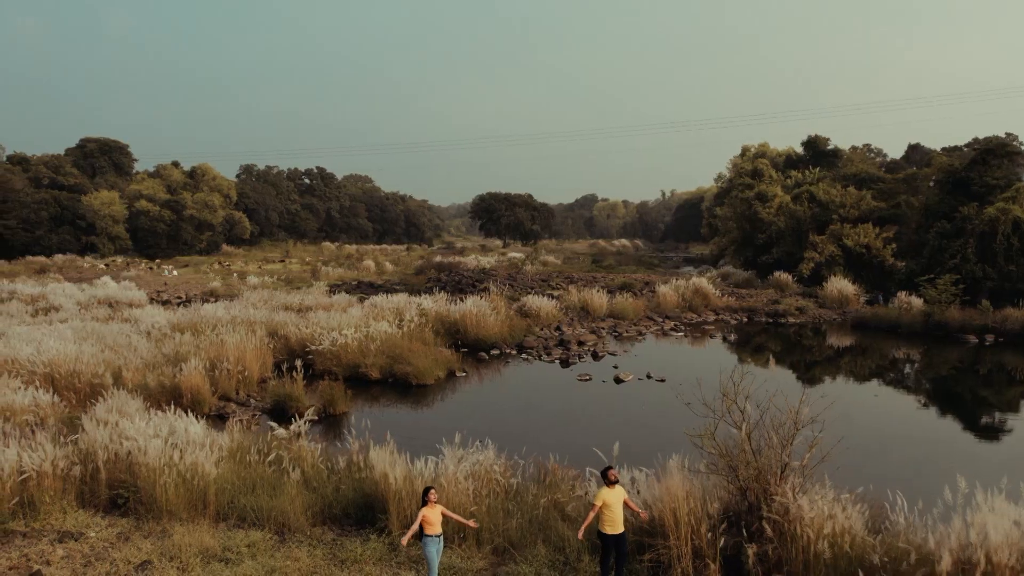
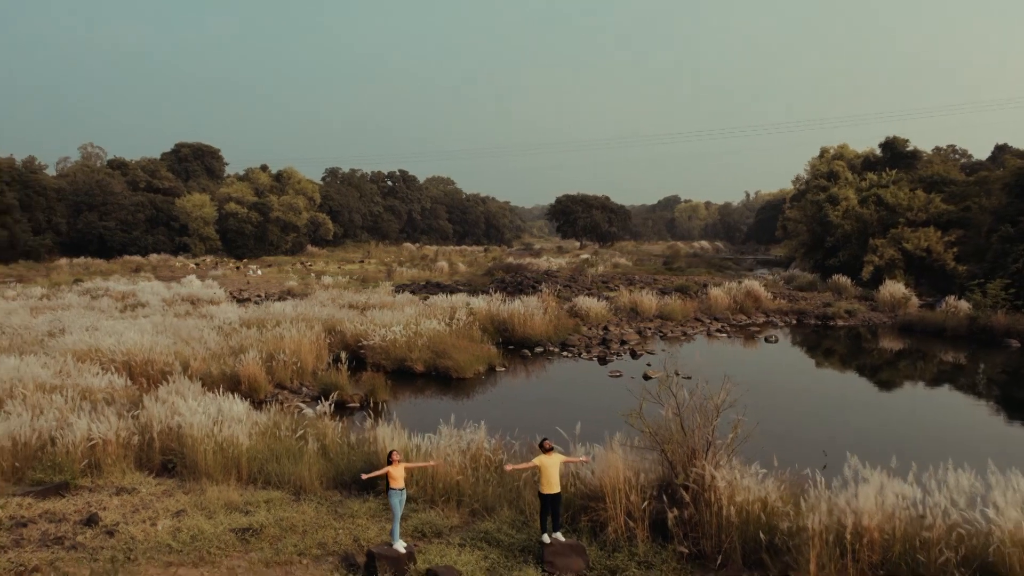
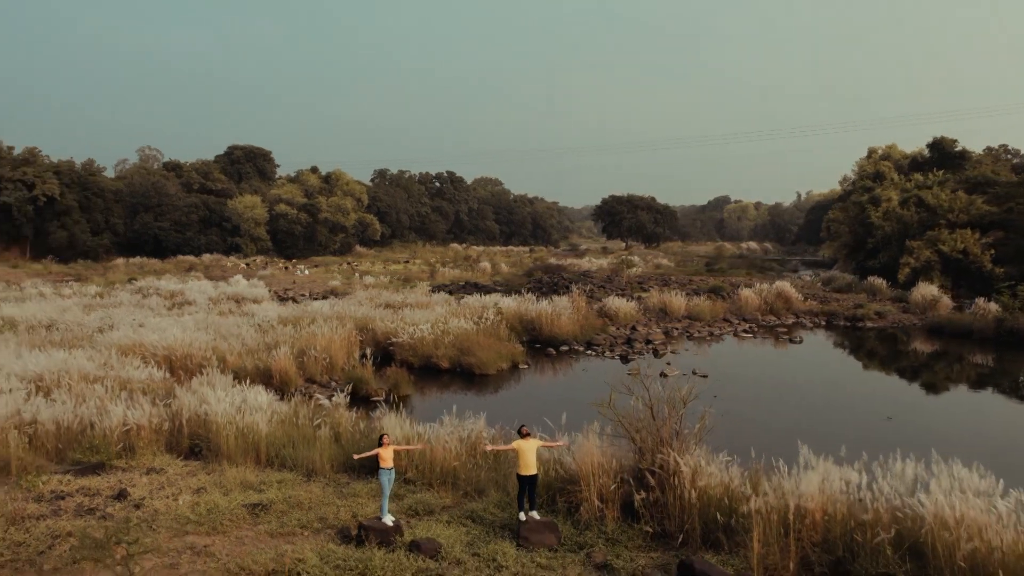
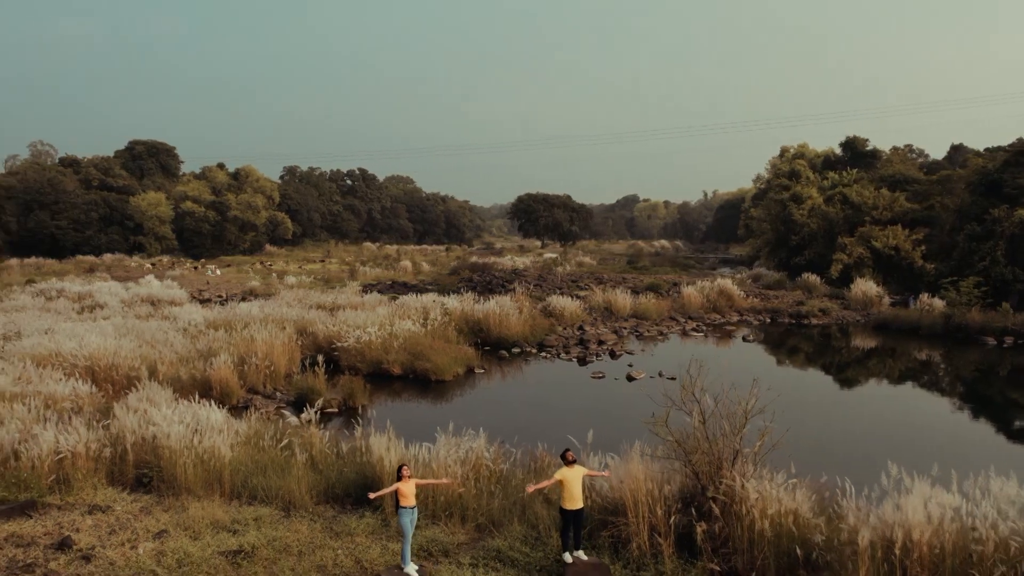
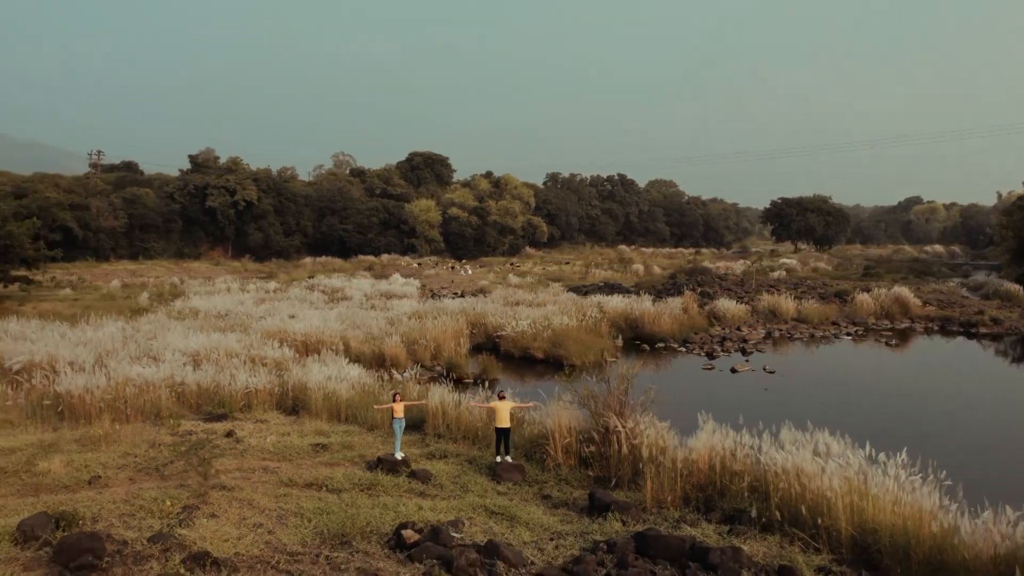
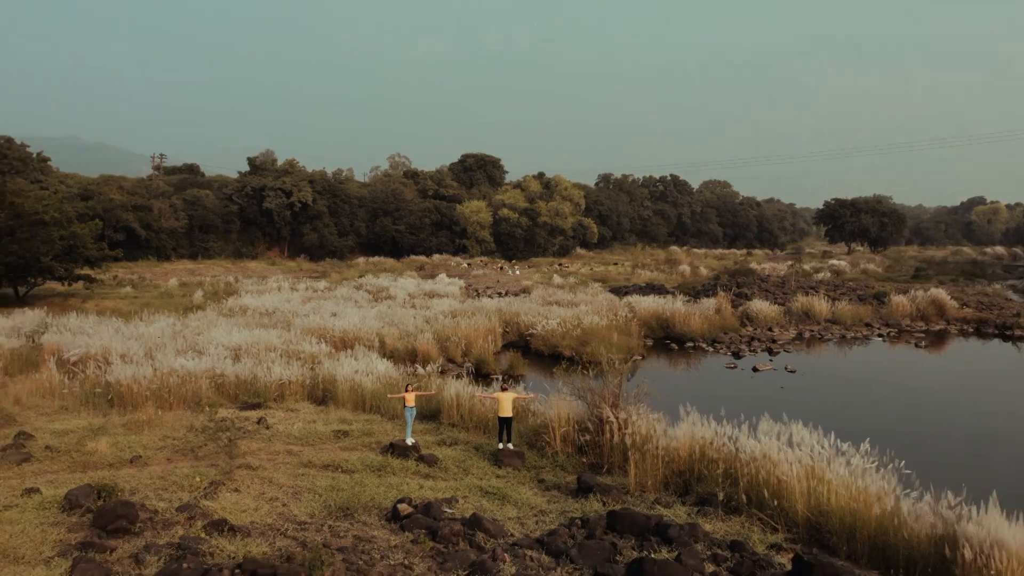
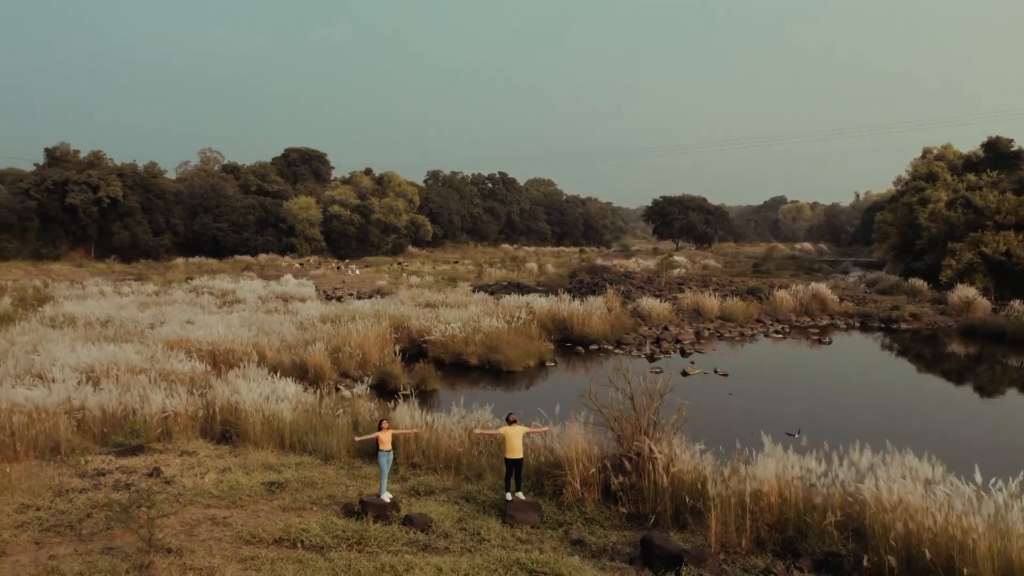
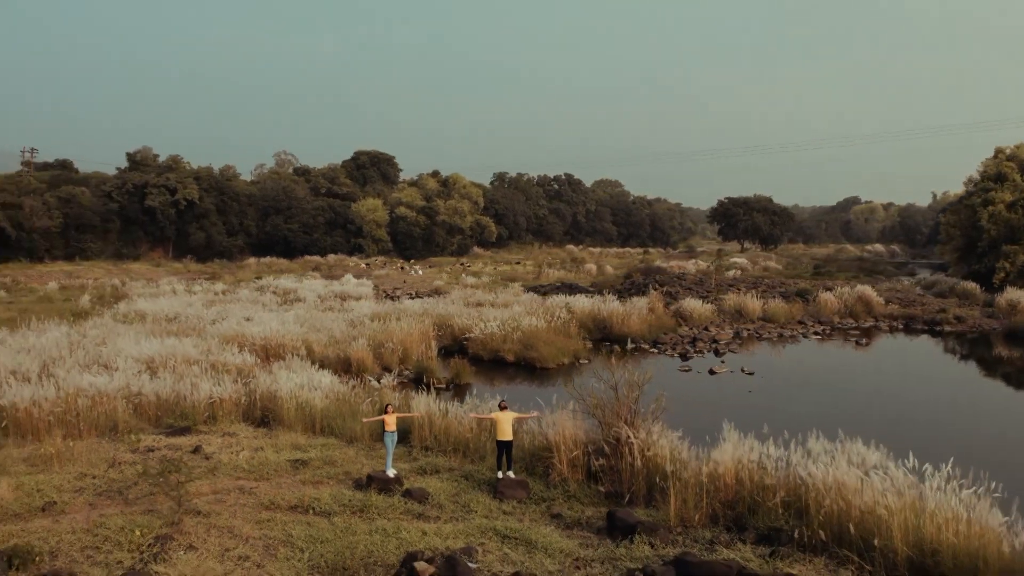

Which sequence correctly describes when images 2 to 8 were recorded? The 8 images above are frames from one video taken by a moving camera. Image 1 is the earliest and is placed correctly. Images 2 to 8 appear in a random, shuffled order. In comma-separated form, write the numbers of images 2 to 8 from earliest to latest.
4, 2, 3, 7, 8, 5, 6
